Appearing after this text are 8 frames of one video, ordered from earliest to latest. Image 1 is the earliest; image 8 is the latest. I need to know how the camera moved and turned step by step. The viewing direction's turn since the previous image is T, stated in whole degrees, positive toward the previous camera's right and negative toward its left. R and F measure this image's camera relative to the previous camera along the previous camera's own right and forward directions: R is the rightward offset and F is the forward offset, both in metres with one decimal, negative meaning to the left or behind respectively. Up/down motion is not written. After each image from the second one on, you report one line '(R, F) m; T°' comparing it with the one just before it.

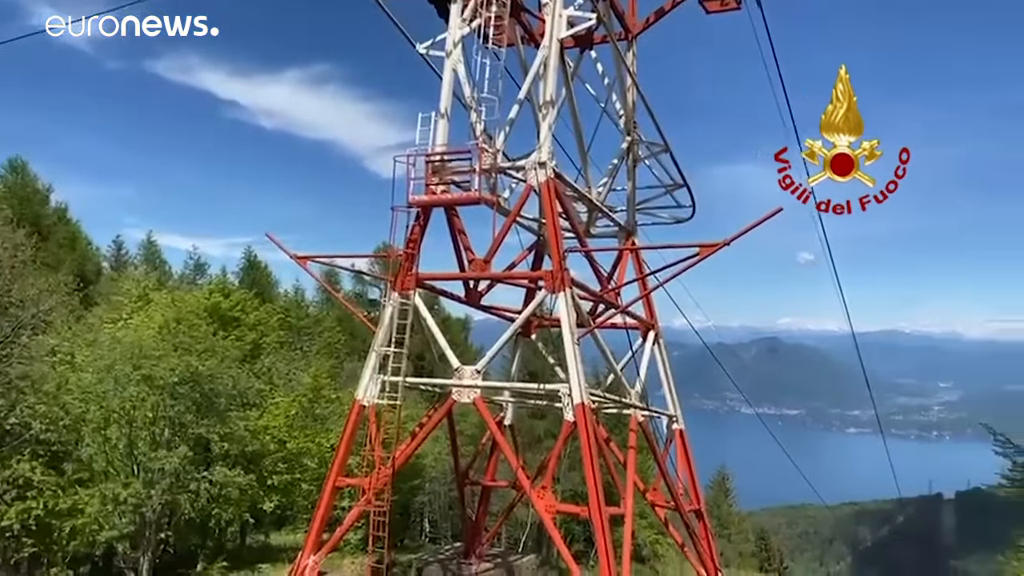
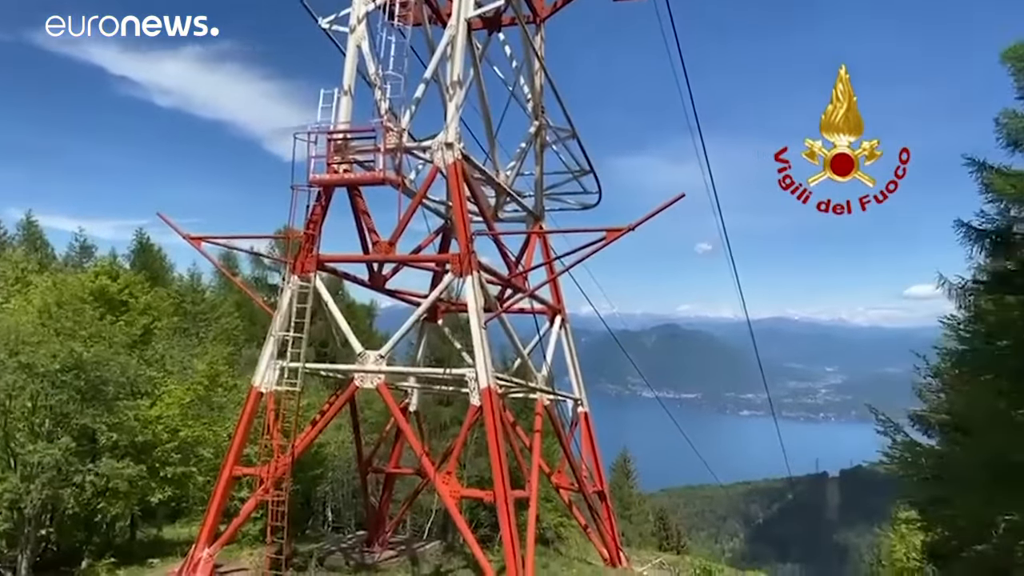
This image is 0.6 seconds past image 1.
(0.0, +0.1) m; +7°
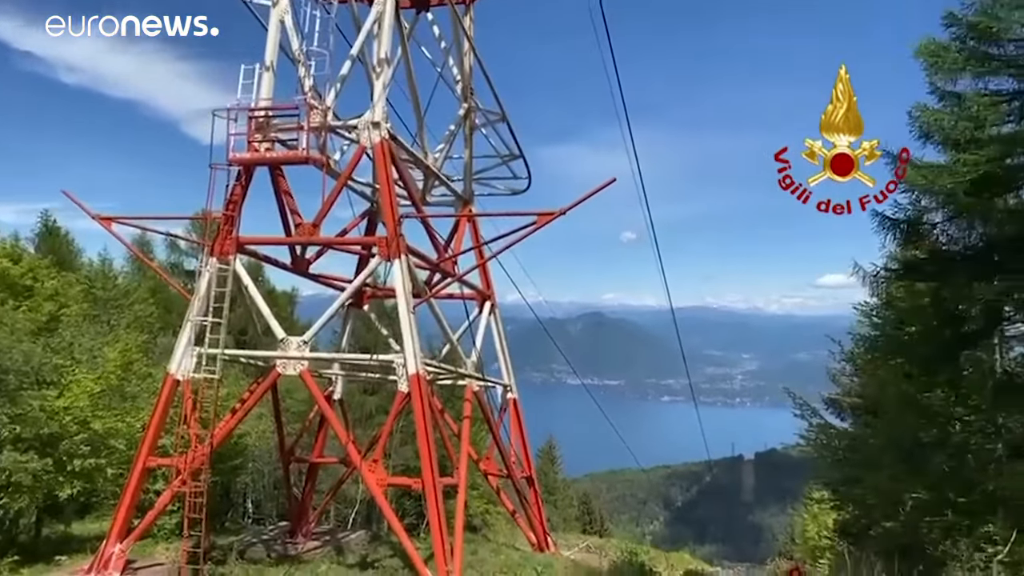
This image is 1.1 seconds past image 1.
(0.0, +0.2) m; +5°
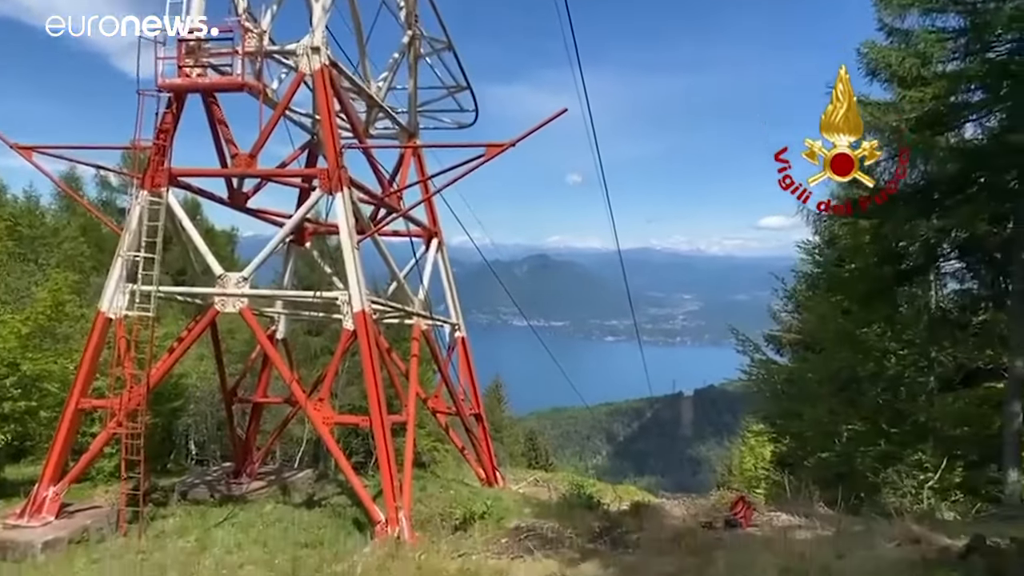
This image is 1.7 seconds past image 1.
(0.0, +0.2) m; +4°
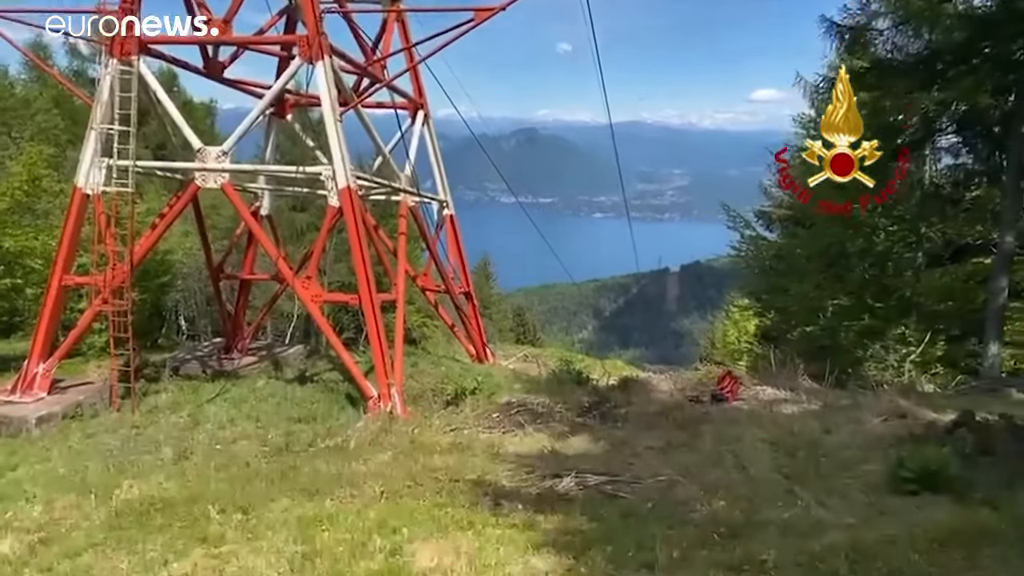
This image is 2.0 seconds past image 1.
(0.0, +0.2) m; +1°
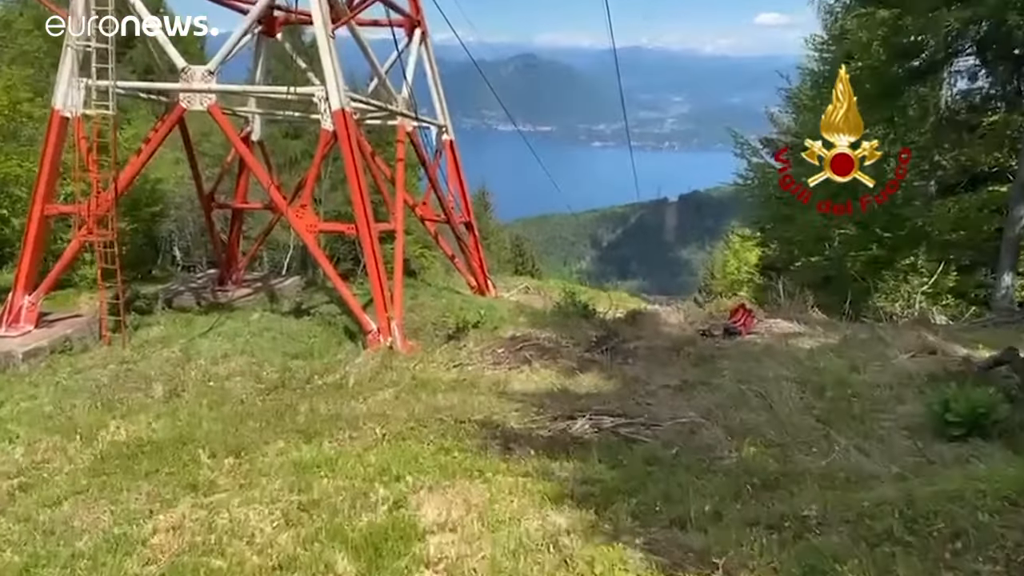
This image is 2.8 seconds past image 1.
(-0.1, +0.4) m; 0°
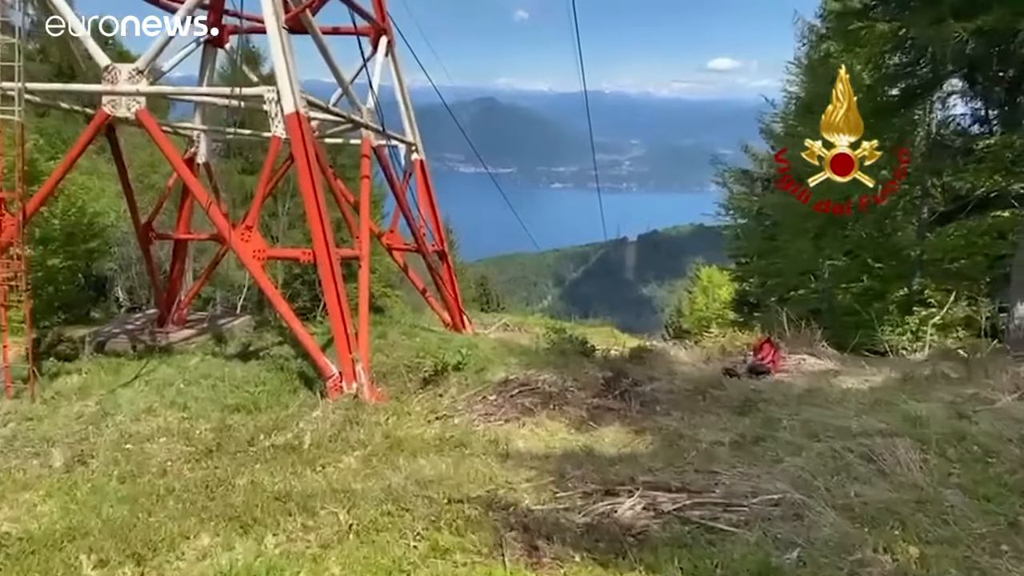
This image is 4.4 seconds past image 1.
(-0.3, +1.5) m; +3°
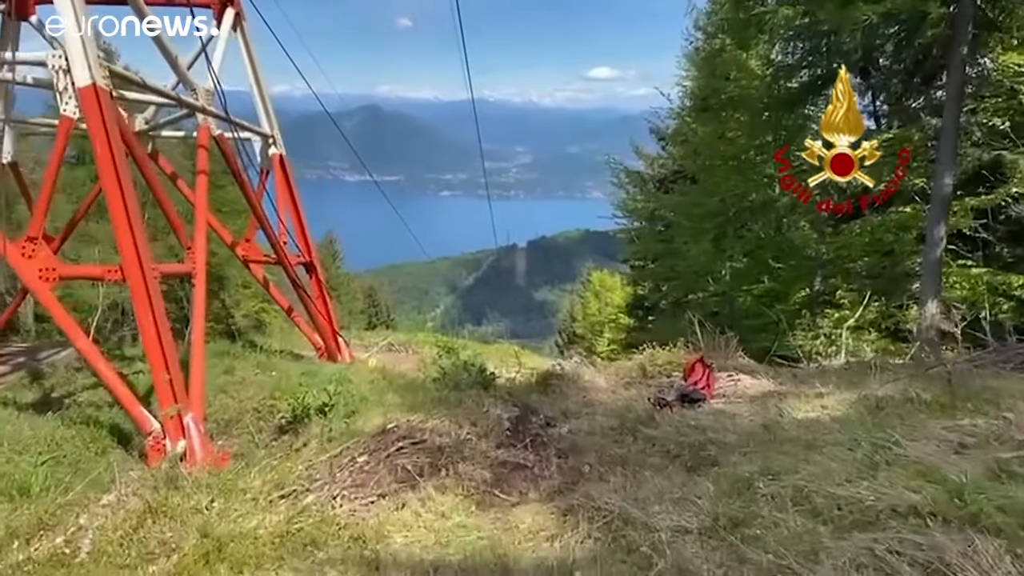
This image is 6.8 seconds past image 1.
(+0.1, +1.6) m; +8°
